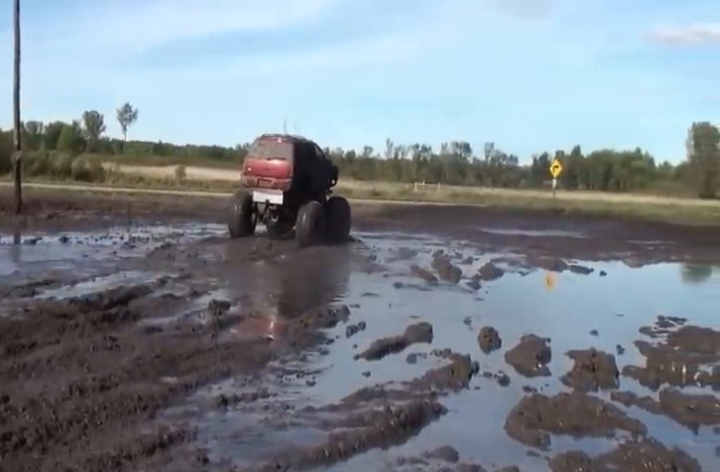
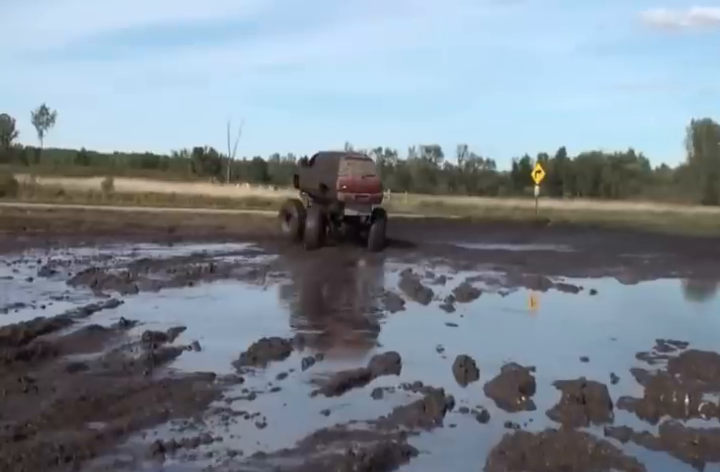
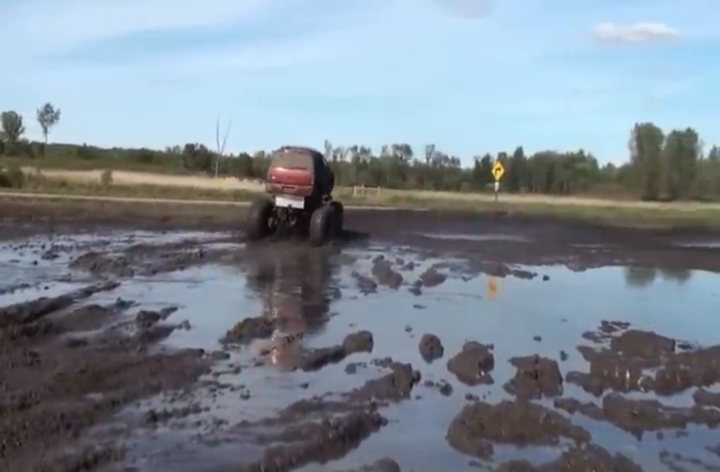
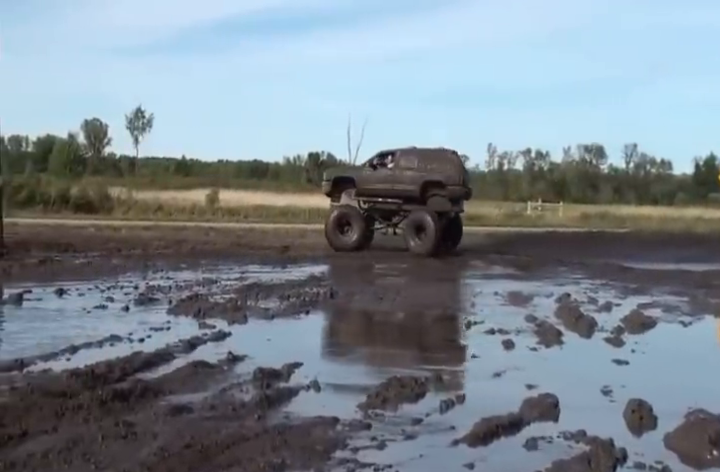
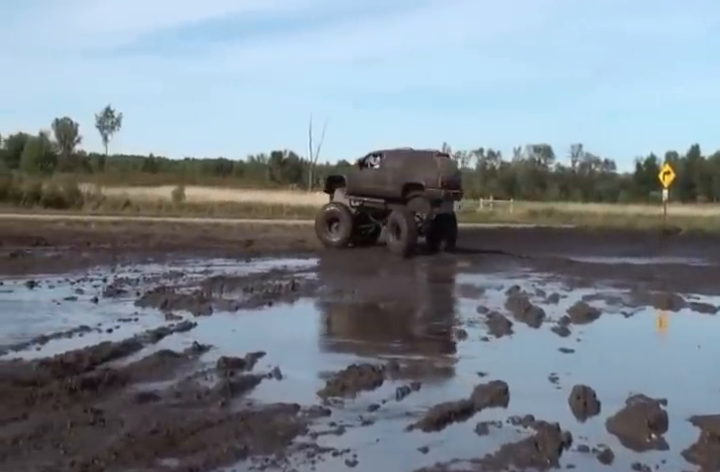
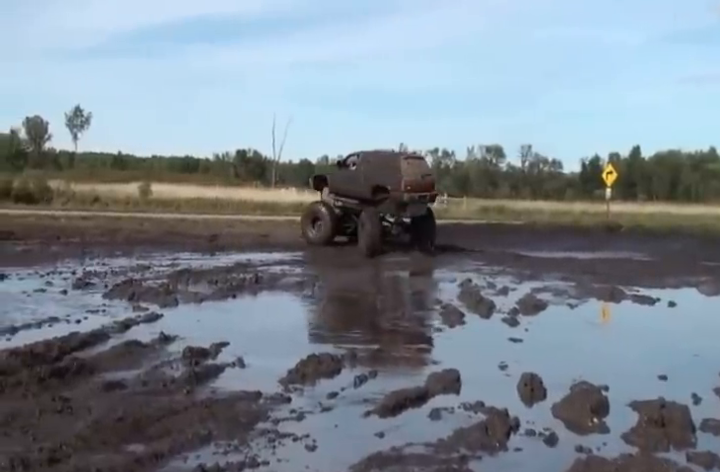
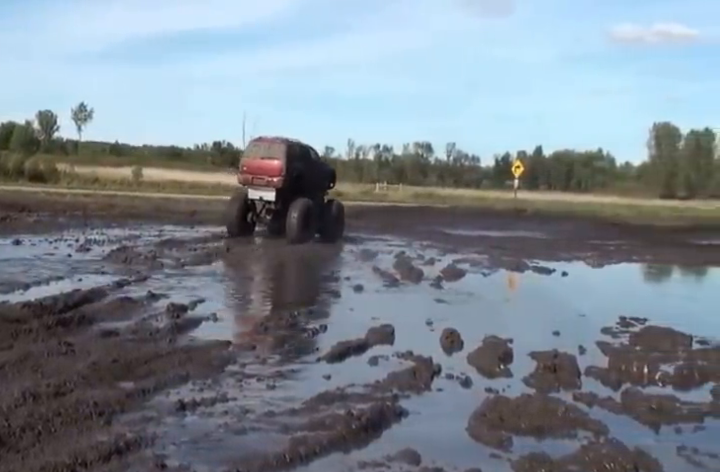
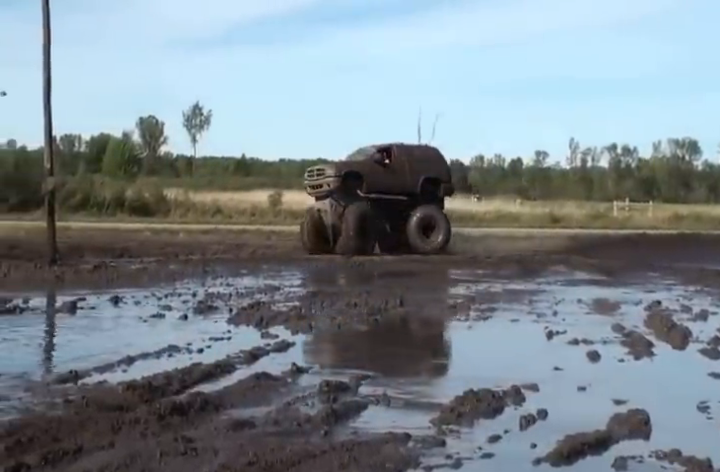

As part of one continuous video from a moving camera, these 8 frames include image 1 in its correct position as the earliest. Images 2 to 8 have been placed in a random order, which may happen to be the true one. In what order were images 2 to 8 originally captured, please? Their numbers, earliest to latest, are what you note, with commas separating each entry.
7, 3, 2, 6, 5, 4, 8
